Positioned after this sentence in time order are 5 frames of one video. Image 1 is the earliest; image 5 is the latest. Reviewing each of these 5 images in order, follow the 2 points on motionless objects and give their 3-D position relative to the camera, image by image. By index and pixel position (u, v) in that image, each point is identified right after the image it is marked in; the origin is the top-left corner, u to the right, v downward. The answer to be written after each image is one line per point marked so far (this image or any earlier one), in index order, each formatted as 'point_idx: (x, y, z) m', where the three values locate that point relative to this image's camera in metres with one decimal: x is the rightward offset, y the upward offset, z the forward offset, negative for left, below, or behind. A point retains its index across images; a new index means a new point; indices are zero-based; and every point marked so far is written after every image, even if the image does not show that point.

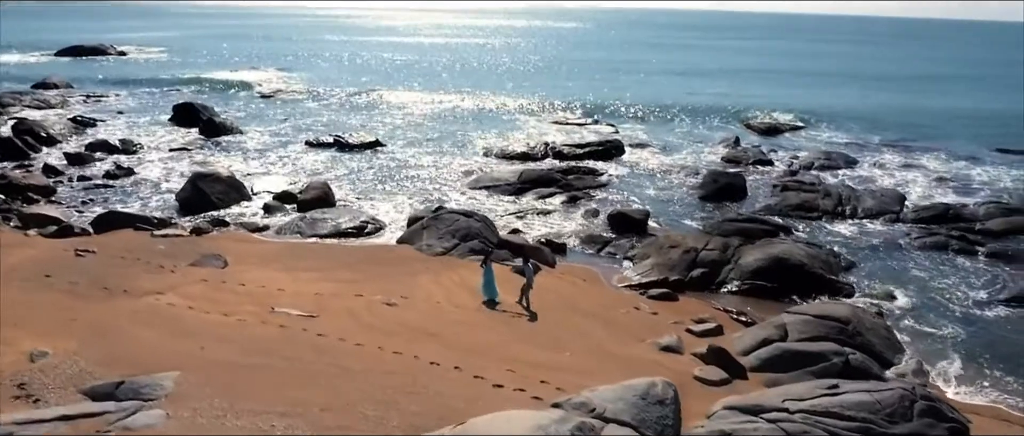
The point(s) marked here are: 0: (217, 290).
0: (-5.8, -1.4, +15.5) m
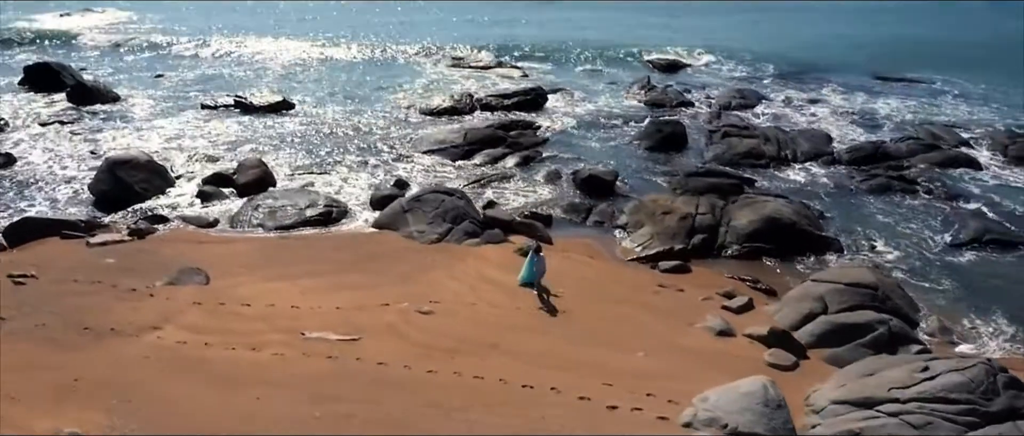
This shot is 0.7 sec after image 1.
0: (-4.9, -1.7, +13.5) m
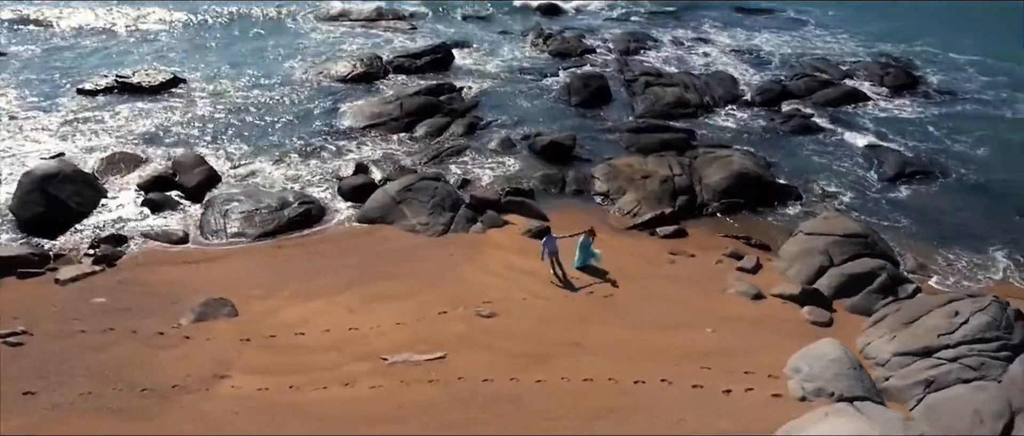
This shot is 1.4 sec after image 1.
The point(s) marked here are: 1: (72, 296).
0: (-3.7, -2.1, +12.7) m
1: (-8.0, -1.4, +14.5) m
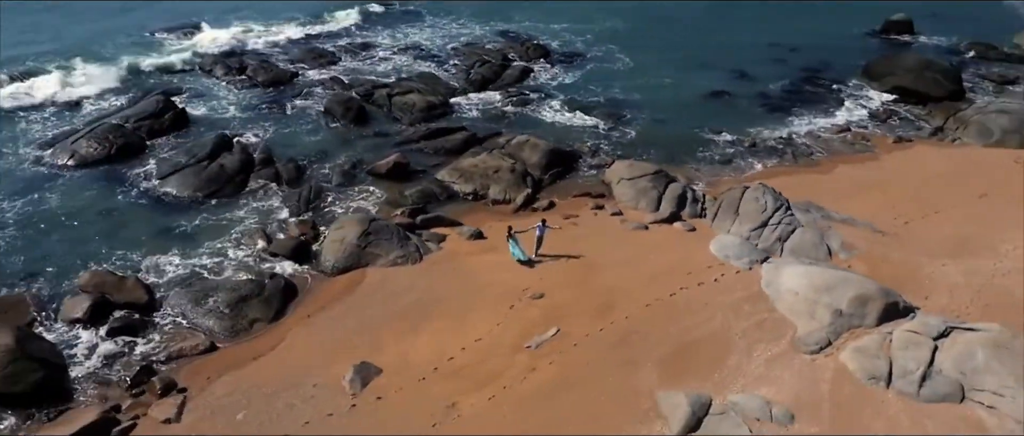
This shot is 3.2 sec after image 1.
0: (-1.2, -3.2, +16.1) m
1: (-5.7, -3.9, +15.0) m
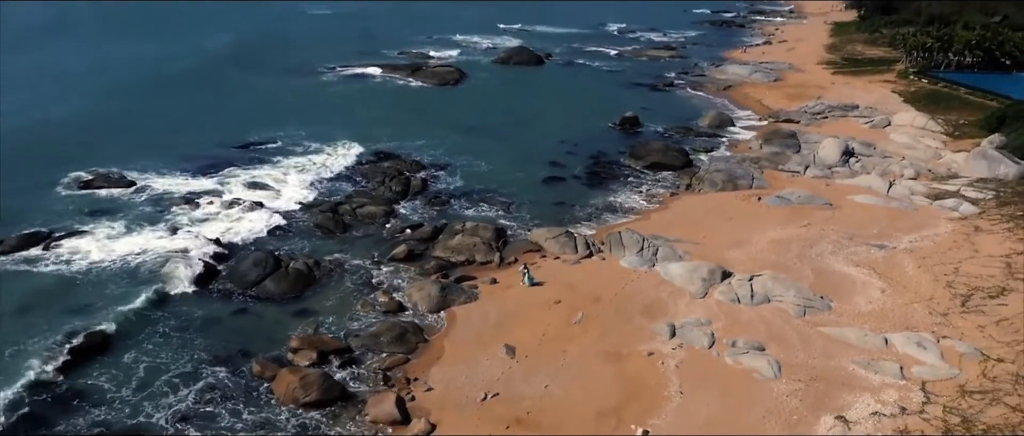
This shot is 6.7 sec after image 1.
0: (+1.5, -4.8, +31.0) m
1: (-2.2, -6.0, +28.2) m
